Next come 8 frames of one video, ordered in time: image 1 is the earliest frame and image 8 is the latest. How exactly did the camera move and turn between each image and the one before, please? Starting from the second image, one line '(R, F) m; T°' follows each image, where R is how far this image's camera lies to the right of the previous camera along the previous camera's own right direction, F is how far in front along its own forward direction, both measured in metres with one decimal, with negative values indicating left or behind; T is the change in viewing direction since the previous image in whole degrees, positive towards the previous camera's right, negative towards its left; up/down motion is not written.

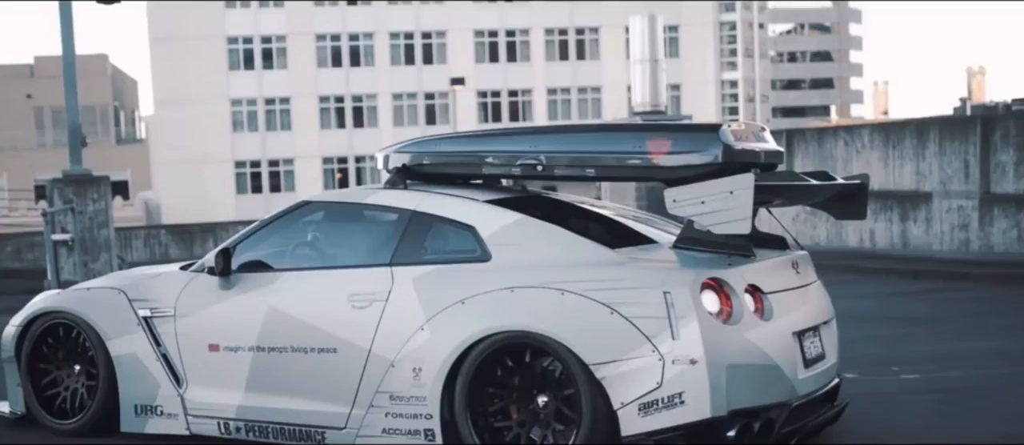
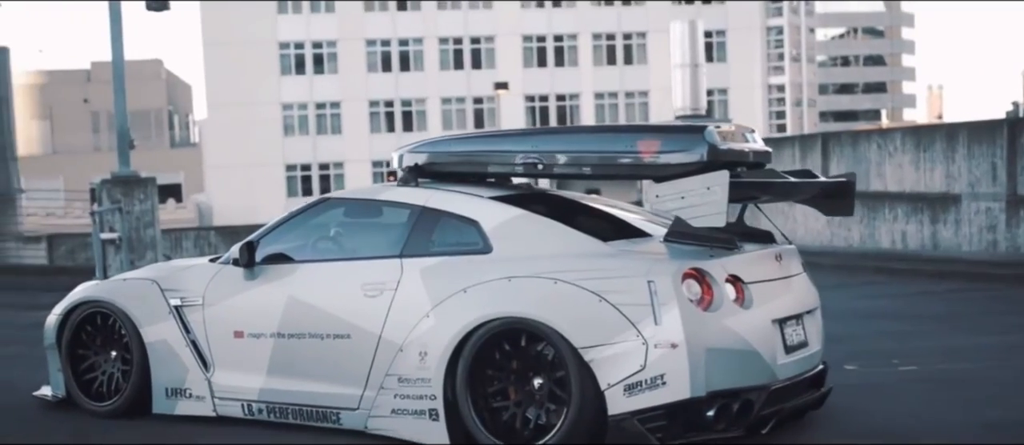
(+0.2, -0.4) m; -2°
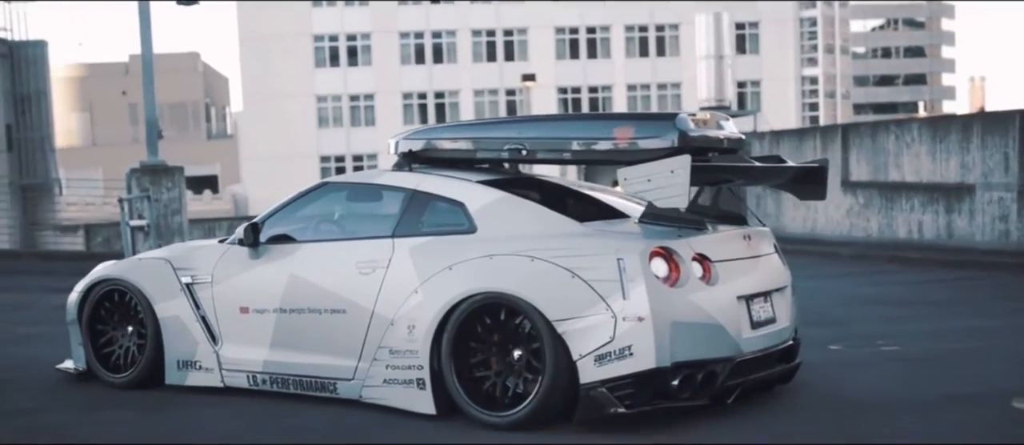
(+0.3, -0.4) m; -2°
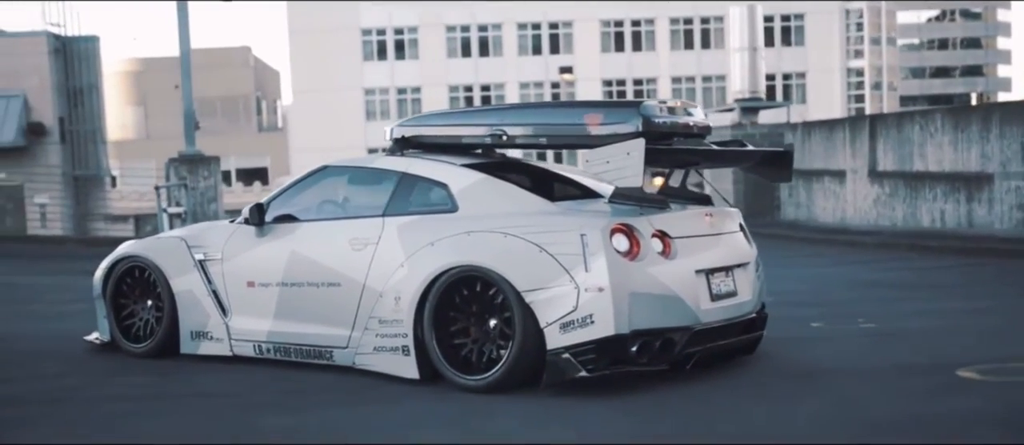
(+0.4, -0.5) m; -2°
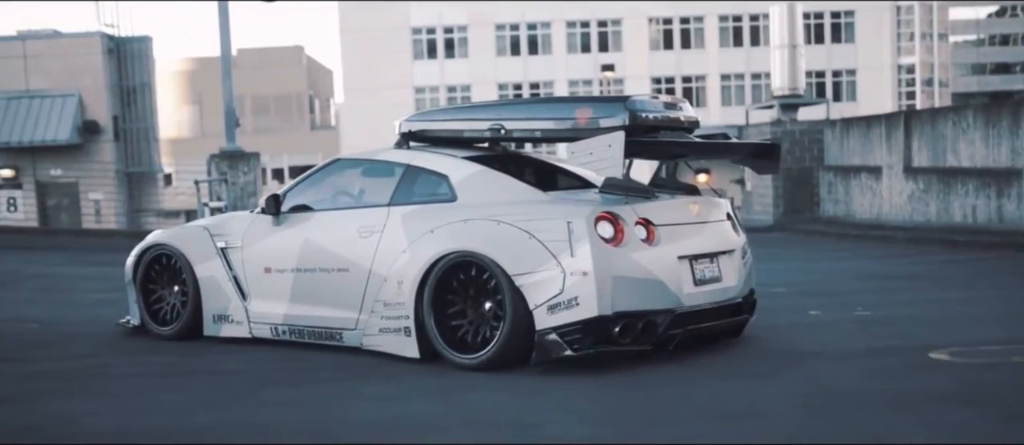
(+0.3, -0.4) m; -2°
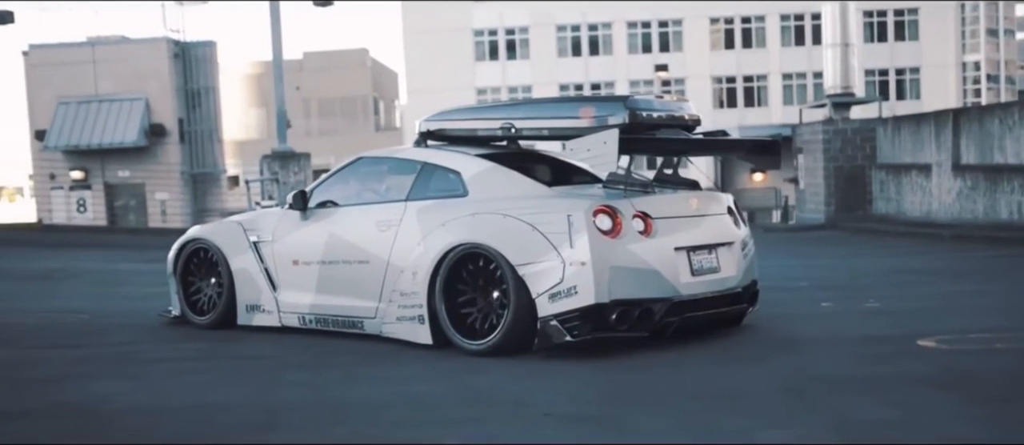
(+0.4, -0.4) m; -3°
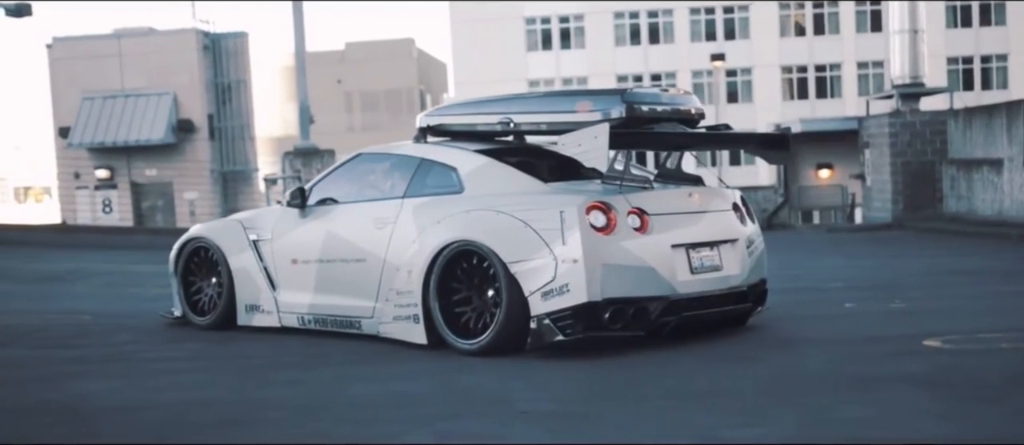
(+0.3, +0.2) m; -2°
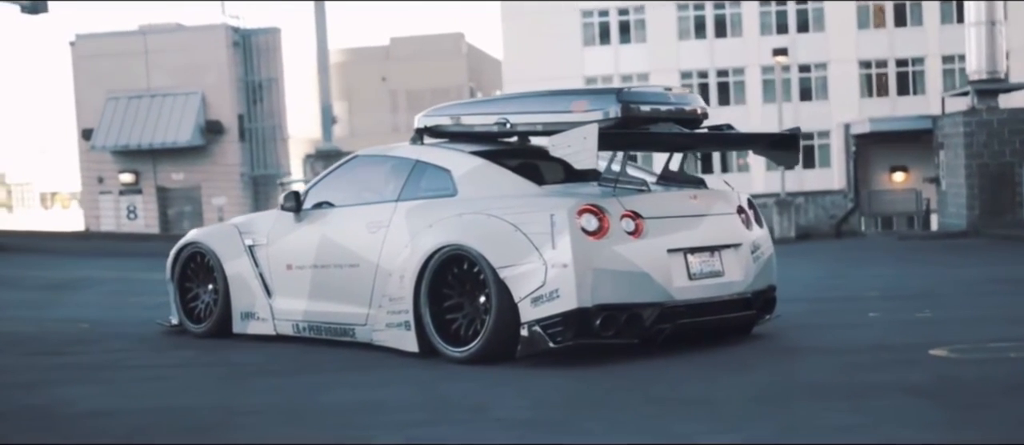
(+0.3, +0.3) m; -2°
